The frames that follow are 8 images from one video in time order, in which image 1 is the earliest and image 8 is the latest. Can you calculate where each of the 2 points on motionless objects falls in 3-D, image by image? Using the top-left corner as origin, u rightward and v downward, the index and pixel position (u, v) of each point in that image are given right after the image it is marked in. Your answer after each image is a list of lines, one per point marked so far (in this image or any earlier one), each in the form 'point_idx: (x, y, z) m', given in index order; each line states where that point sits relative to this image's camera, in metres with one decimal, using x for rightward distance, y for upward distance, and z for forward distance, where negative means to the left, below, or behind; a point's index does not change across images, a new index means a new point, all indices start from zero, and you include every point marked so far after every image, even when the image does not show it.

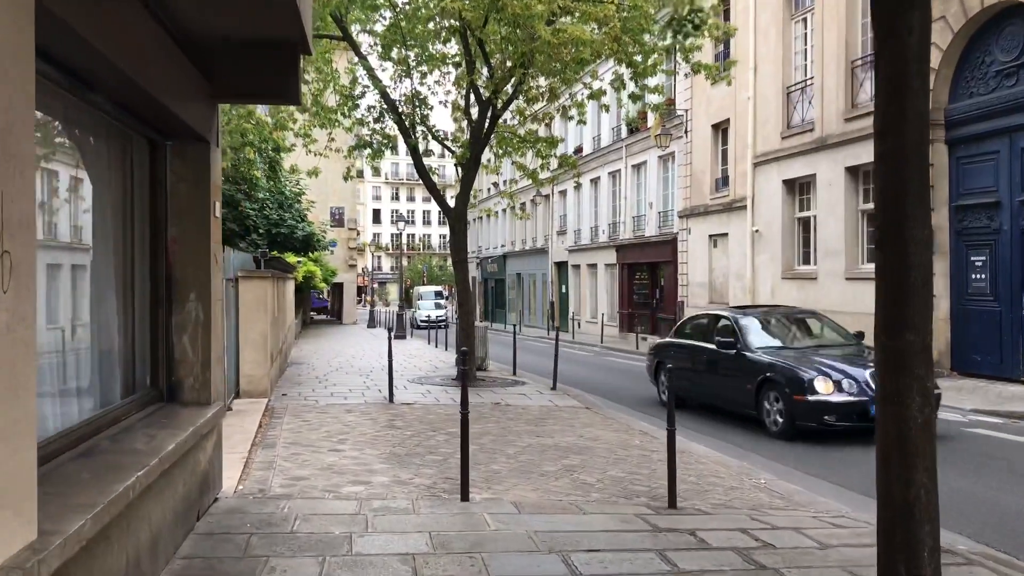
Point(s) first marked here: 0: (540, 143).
0: (+0.4, +2.3, +14.7) m
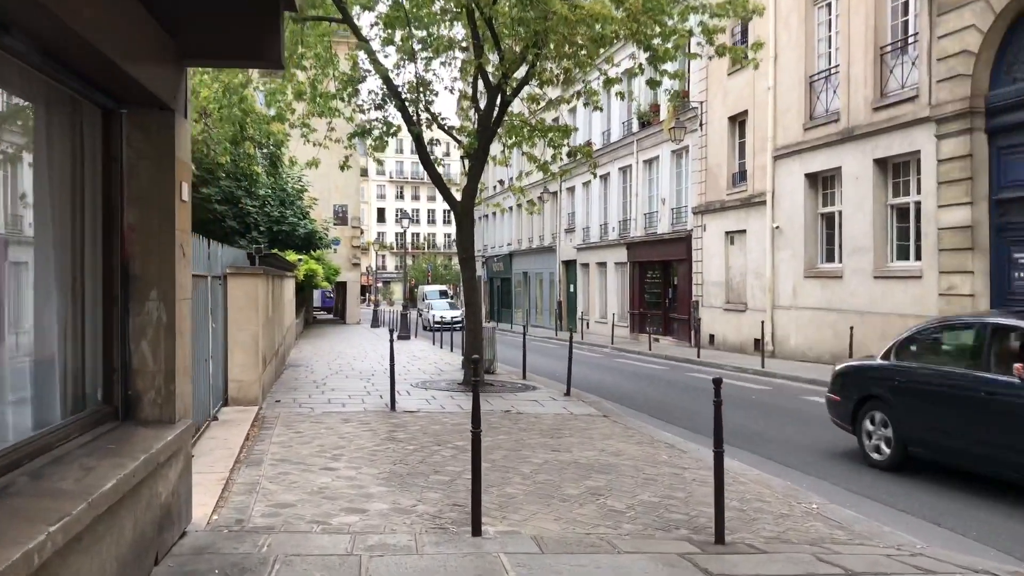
0: (+0.6, +2.3, +13.8) m
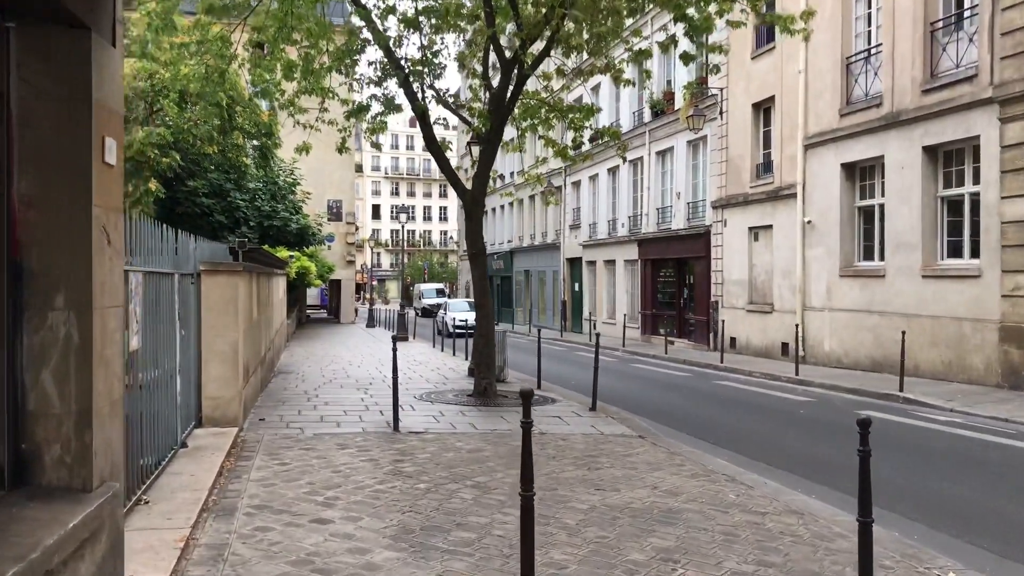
0: (+0.8, +2.3, +12.3) m
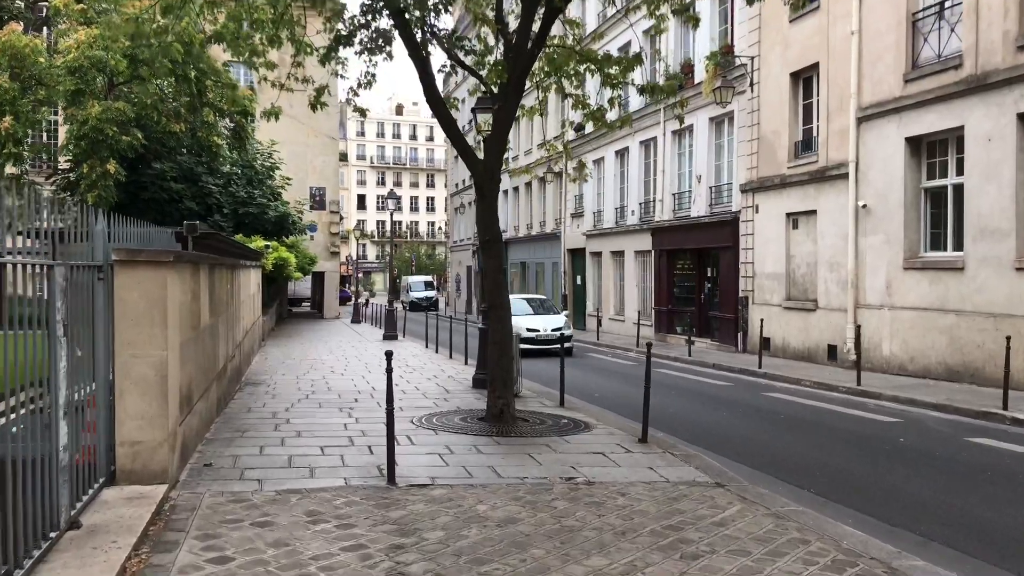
0: (+1.0, +2.4, +9.9) m
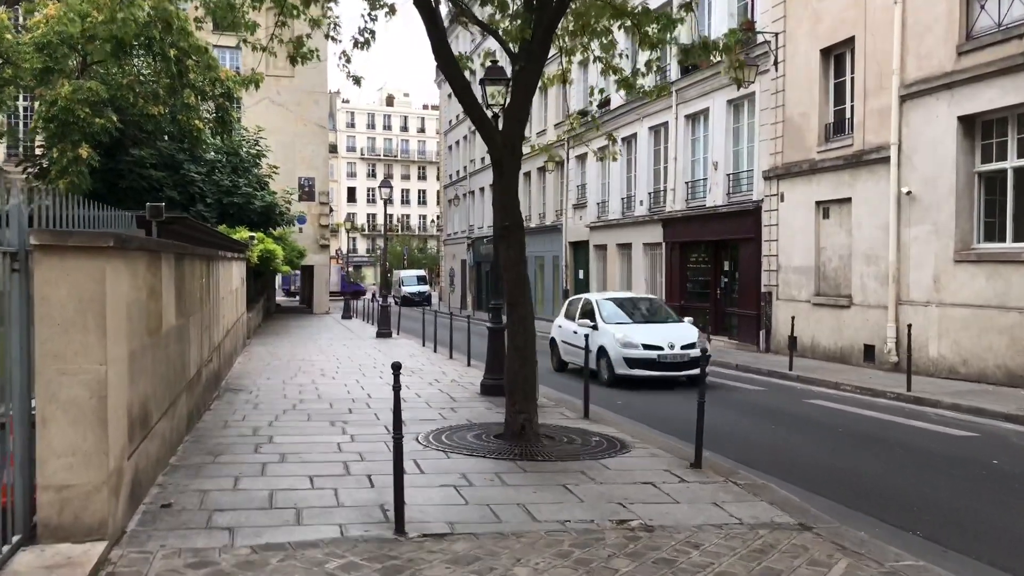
0: (+1.2, +2.4, +8.4) m
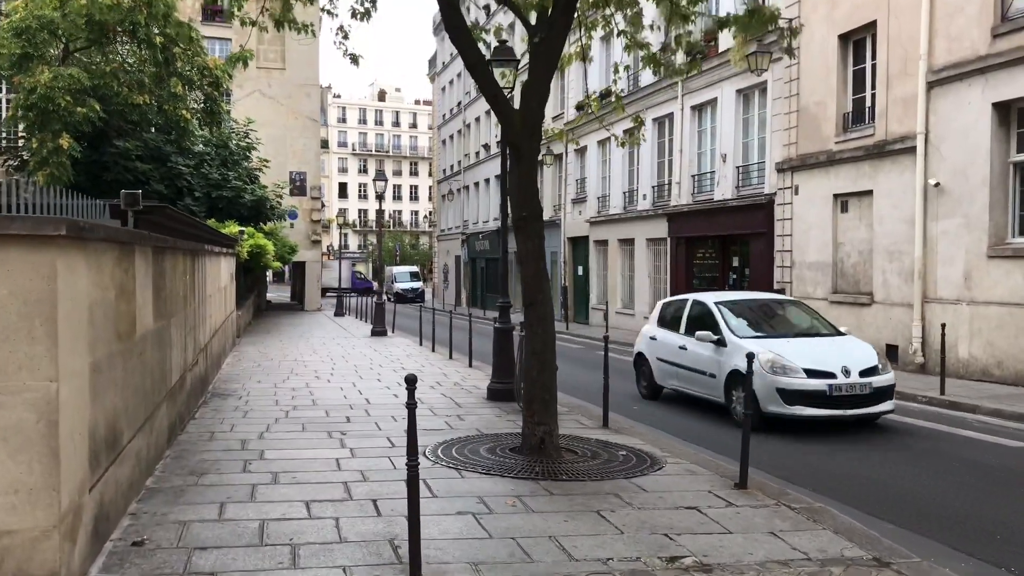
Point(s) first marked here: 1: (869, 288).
0: (+1.4, +2.5, +7.6) m
1: (+5.8, 0.0, +14.9) m
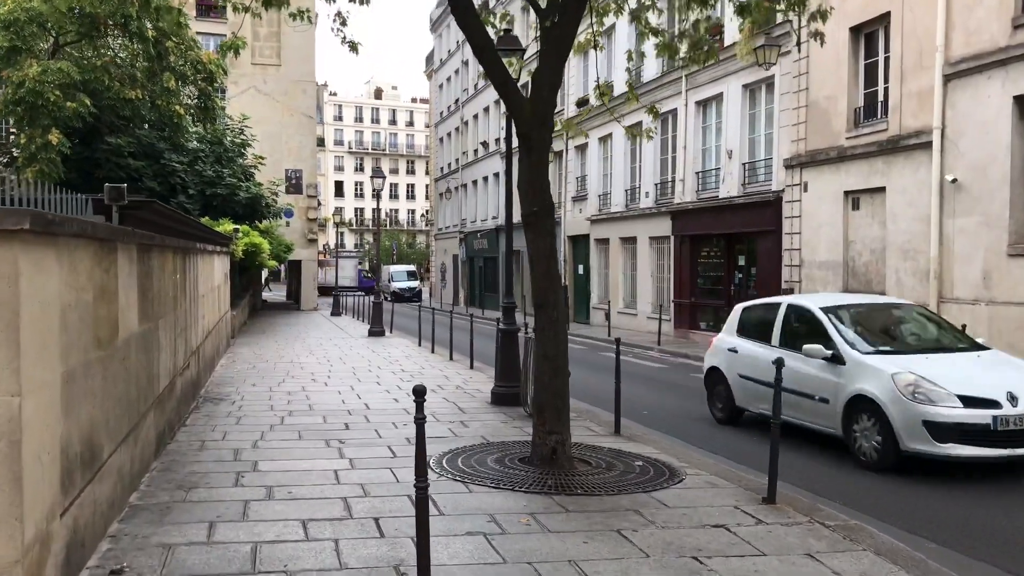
0: (+1.5, +2.5, +7.2) m
1: (+5.8, 0.0, +14.5) m
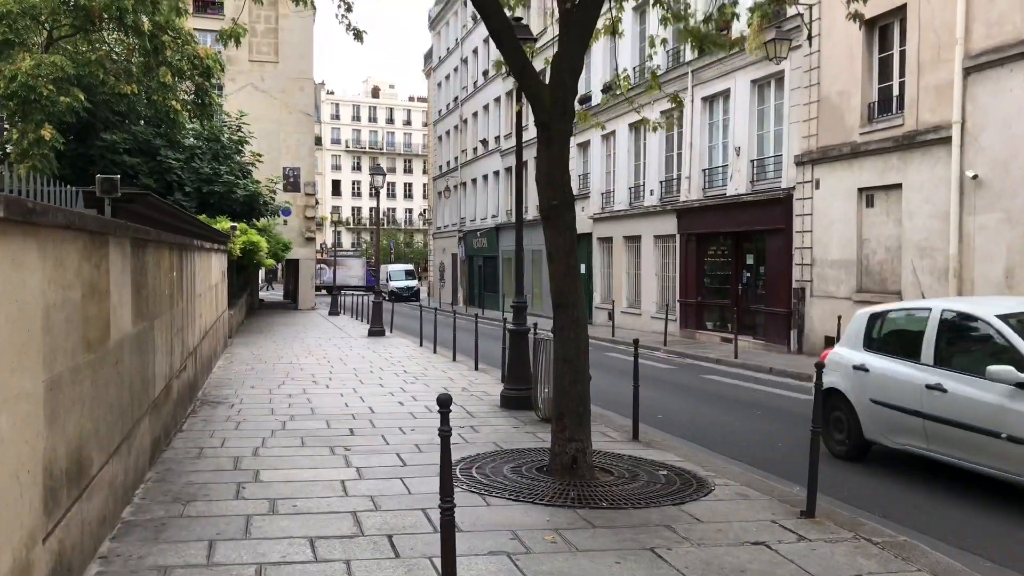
0: (+1.6, +2.5, +6.8) m
1: (+5.9, 0.0, +14.1) m
